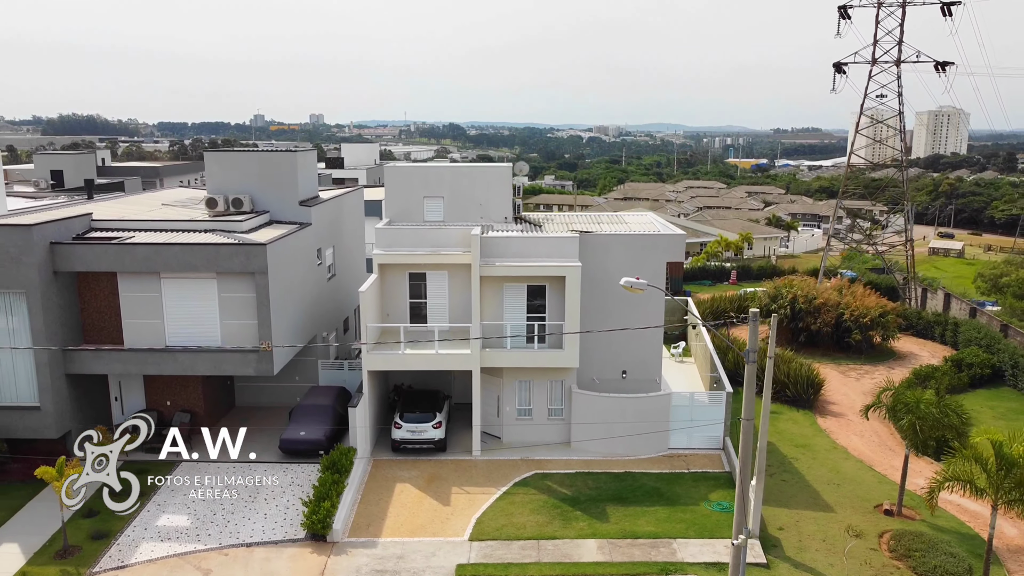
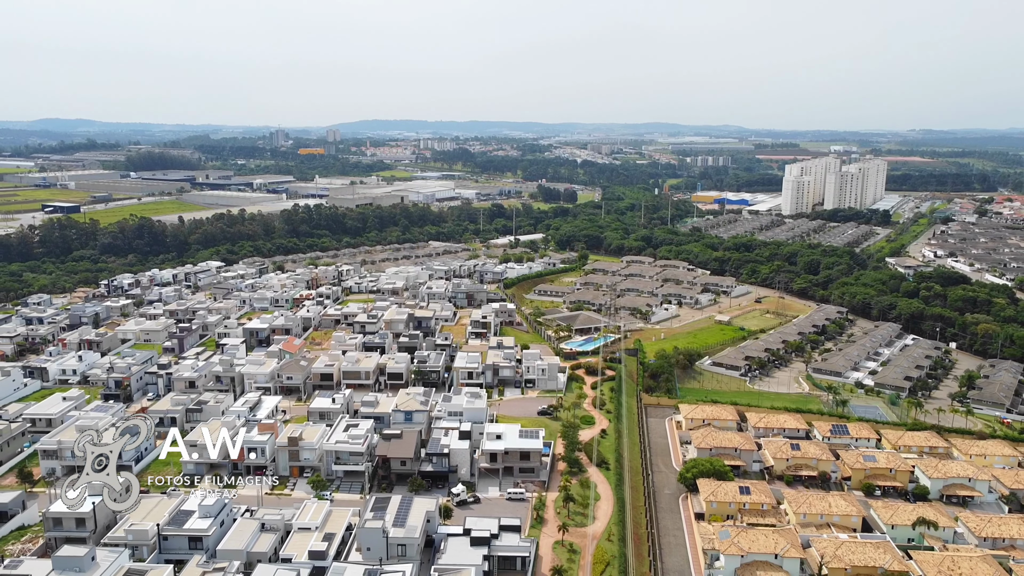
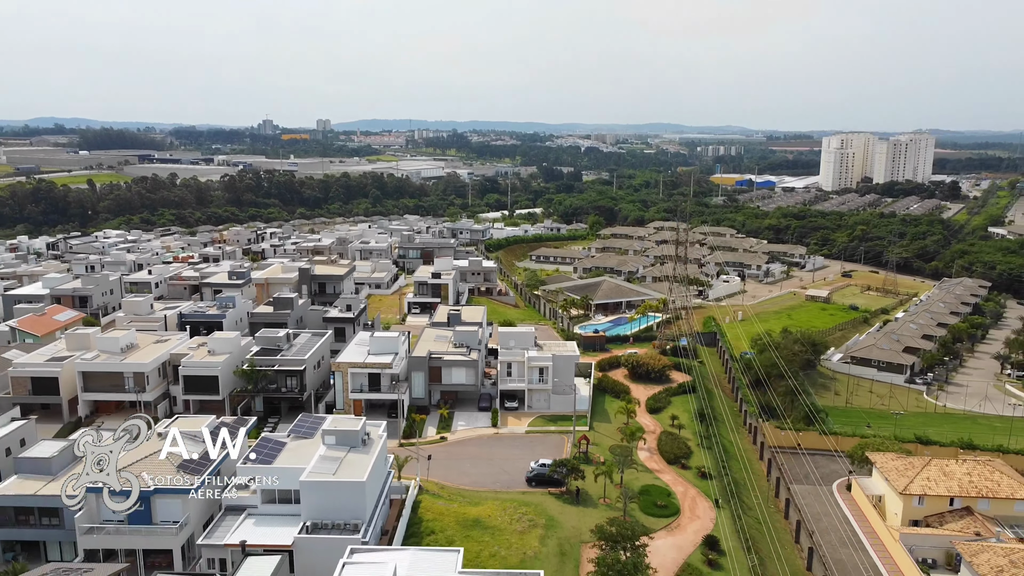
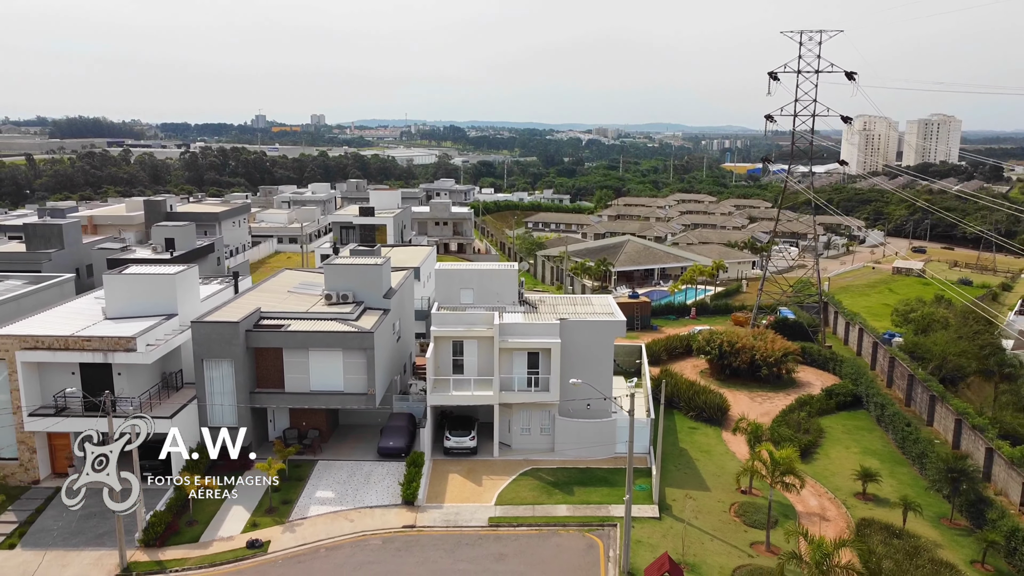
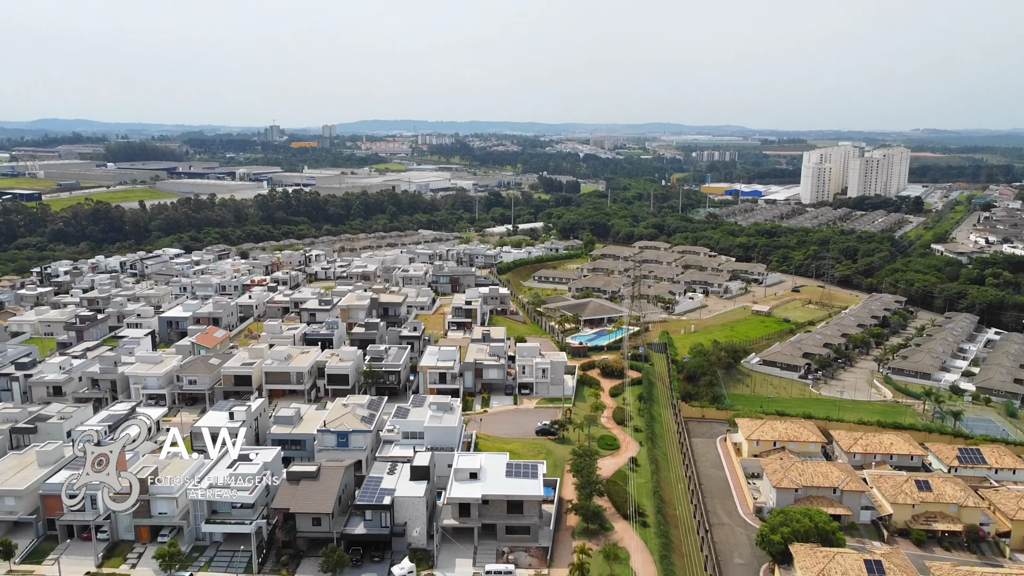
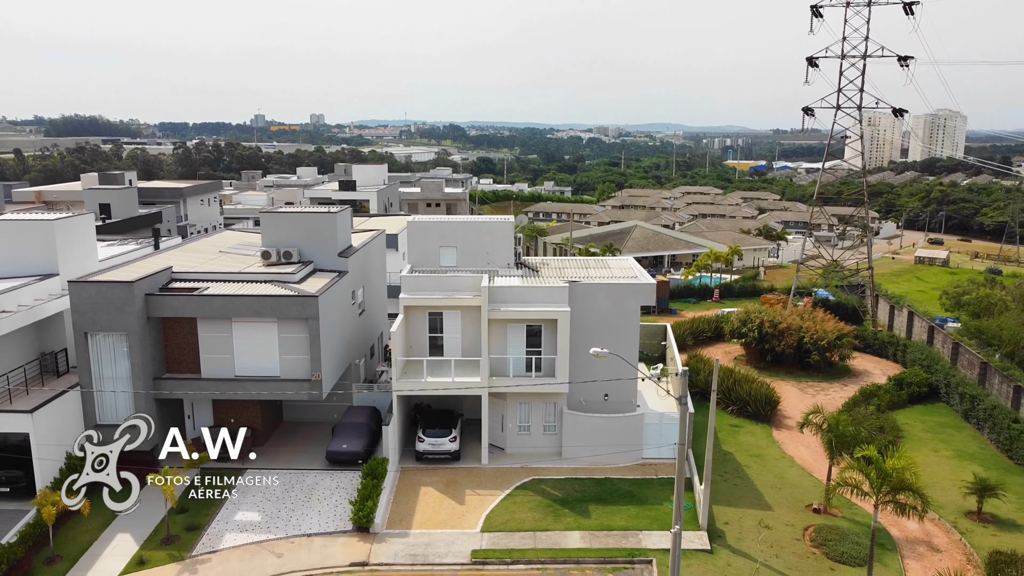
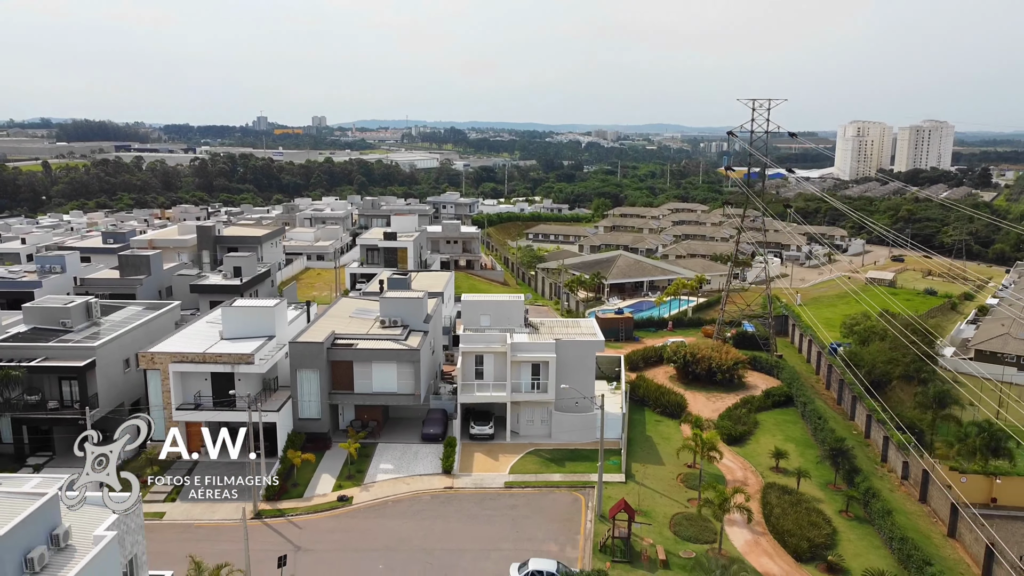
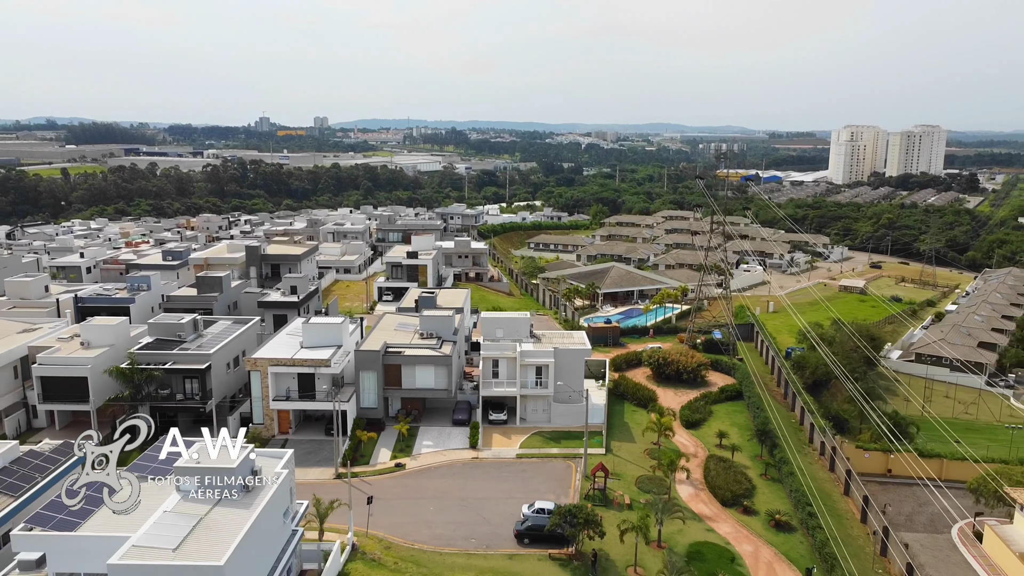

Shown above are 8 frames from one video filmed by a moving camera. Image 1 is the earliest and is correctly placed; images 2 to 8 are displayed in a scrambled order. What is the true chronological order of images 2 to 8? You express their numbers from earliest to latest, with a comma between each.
6, 4, 7, 8, 3, 5, 2
